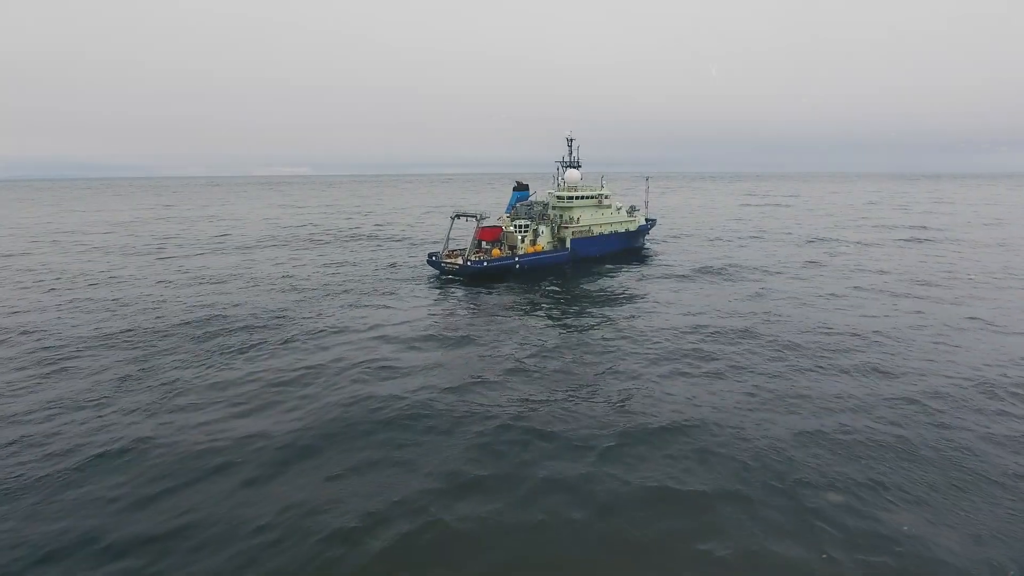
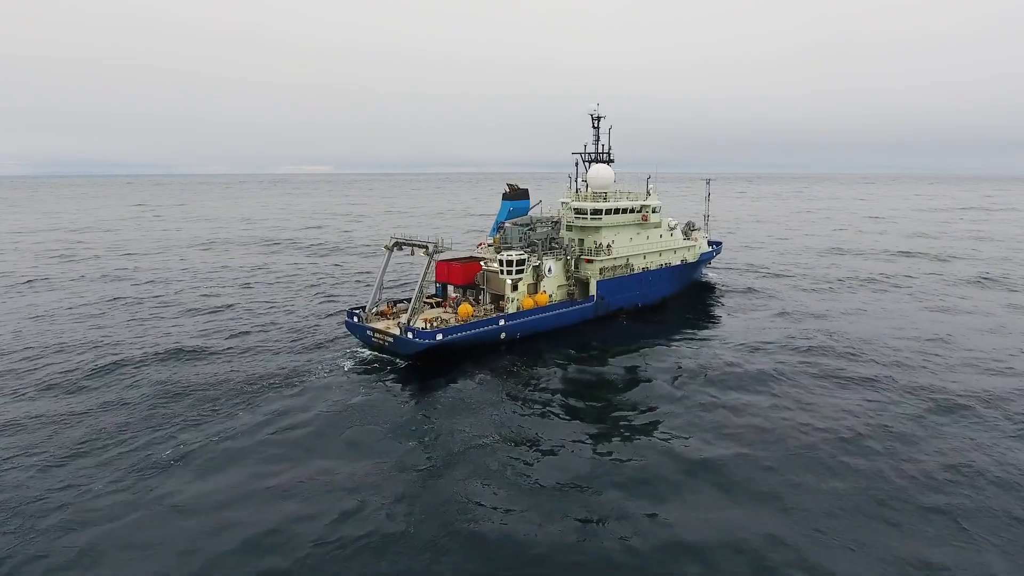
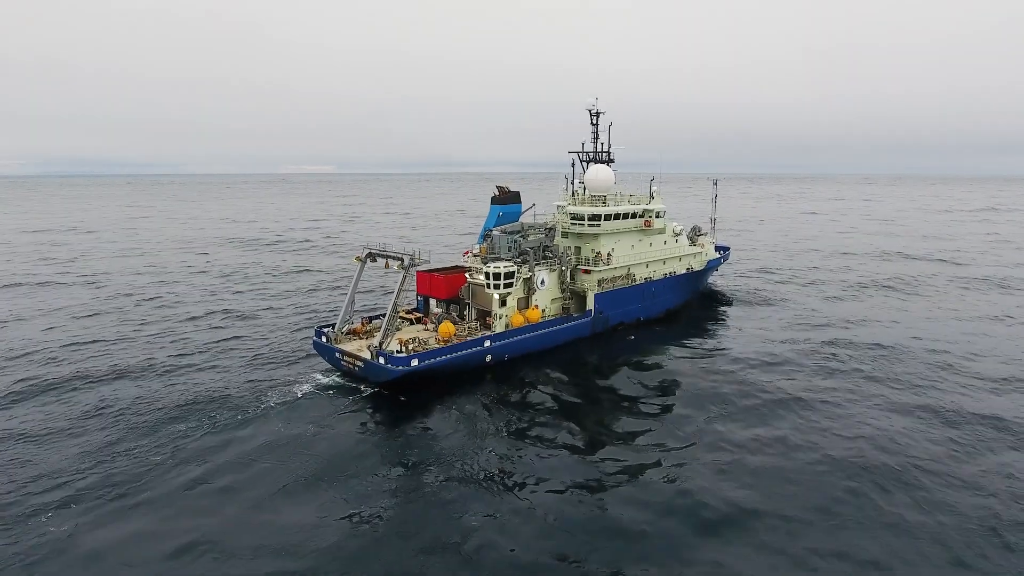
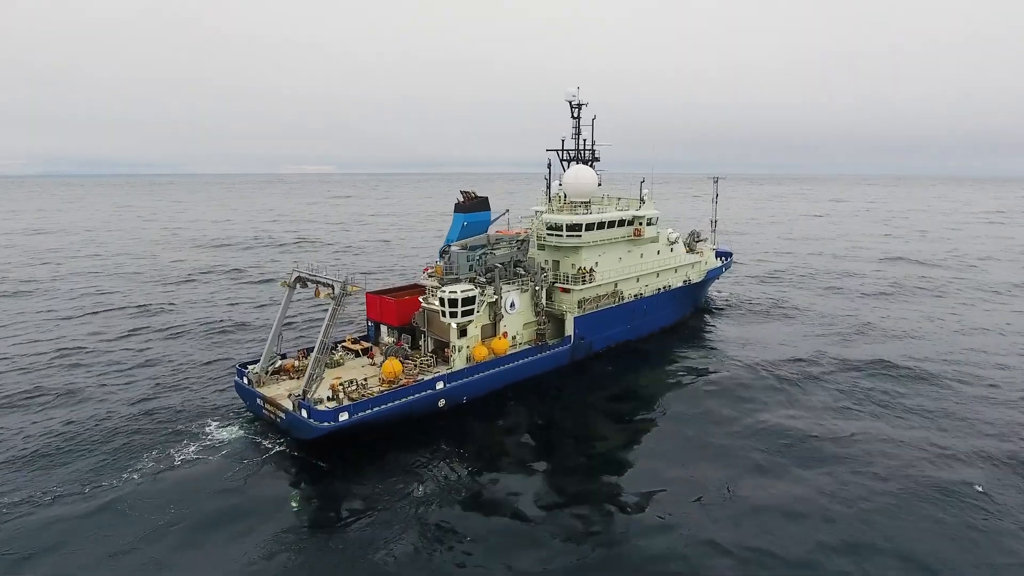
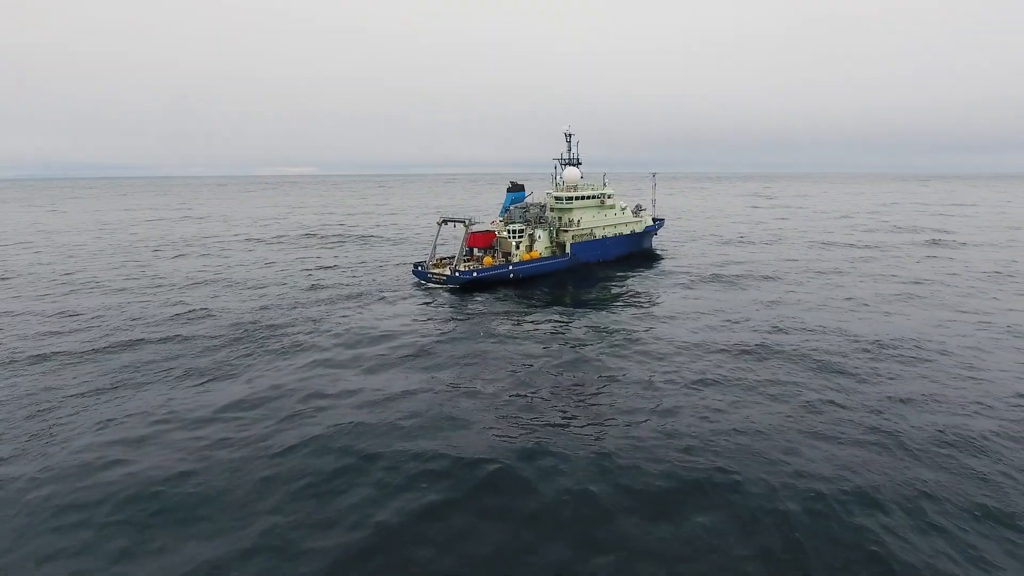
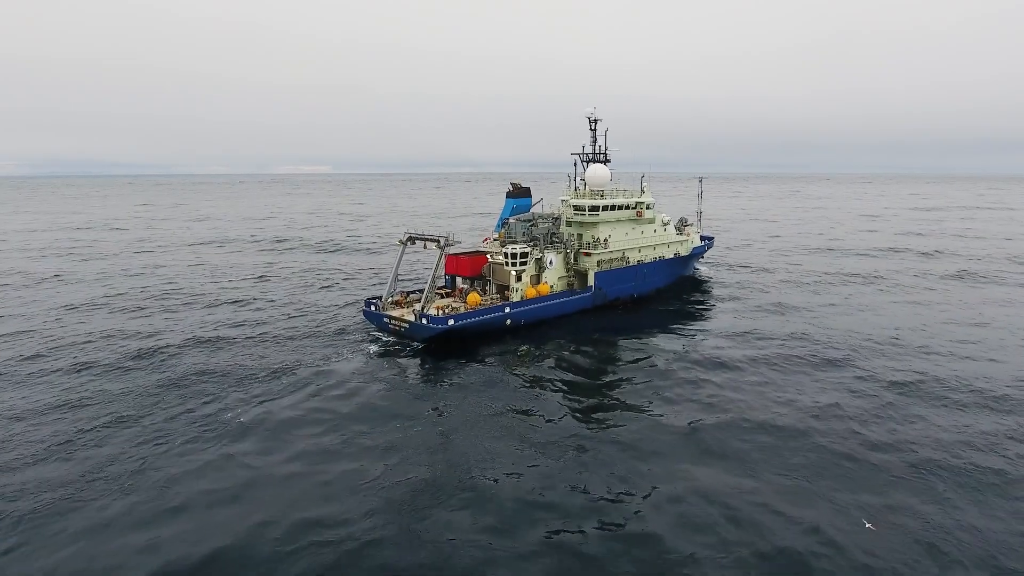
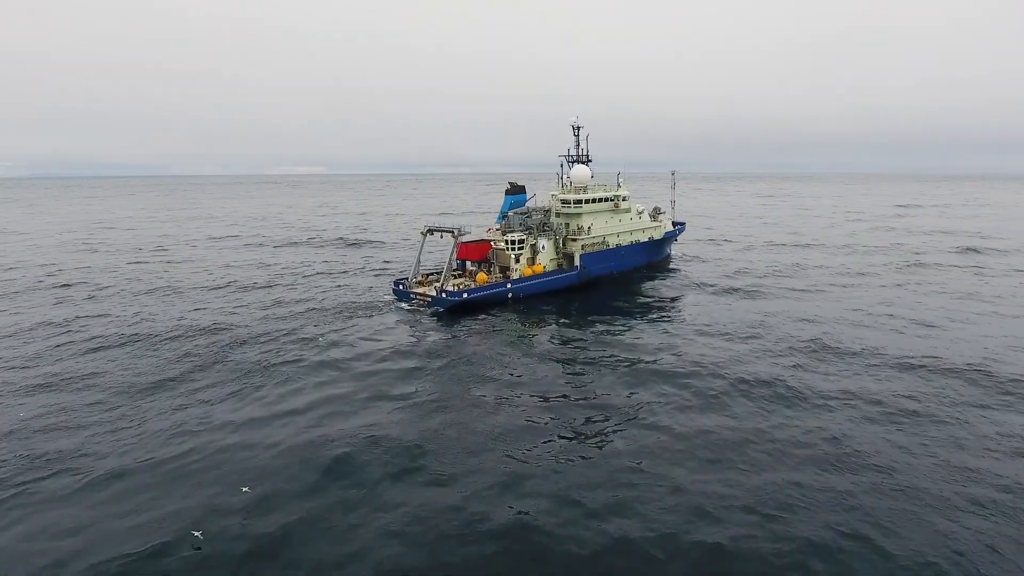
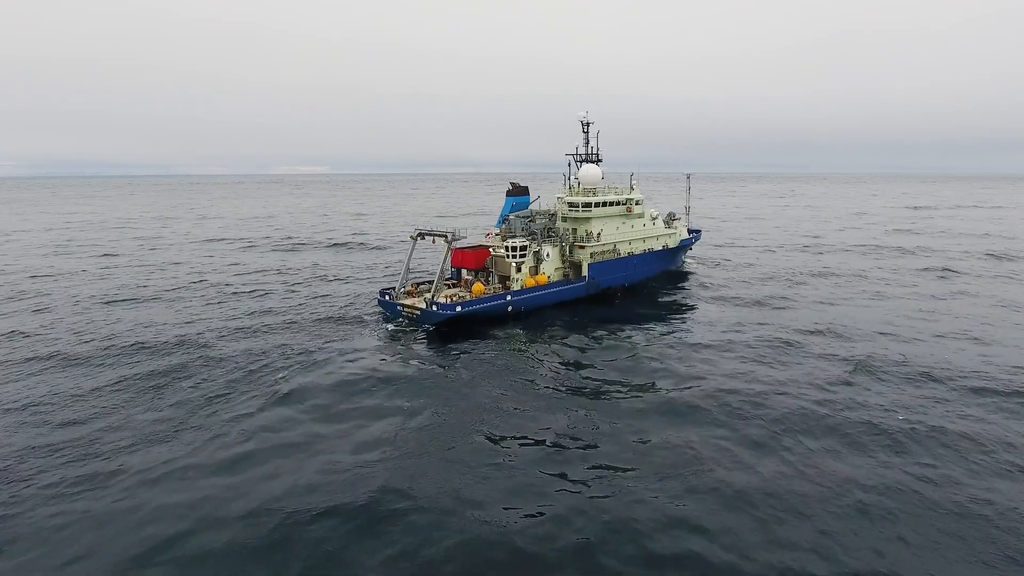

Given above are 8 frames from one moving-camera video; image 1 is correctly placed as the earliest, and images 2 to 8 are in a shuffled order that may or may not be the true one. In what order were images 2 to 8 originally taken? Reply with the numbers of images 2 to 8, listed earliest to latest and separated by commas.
5, 7, 8, 6, 2, 3, 4
